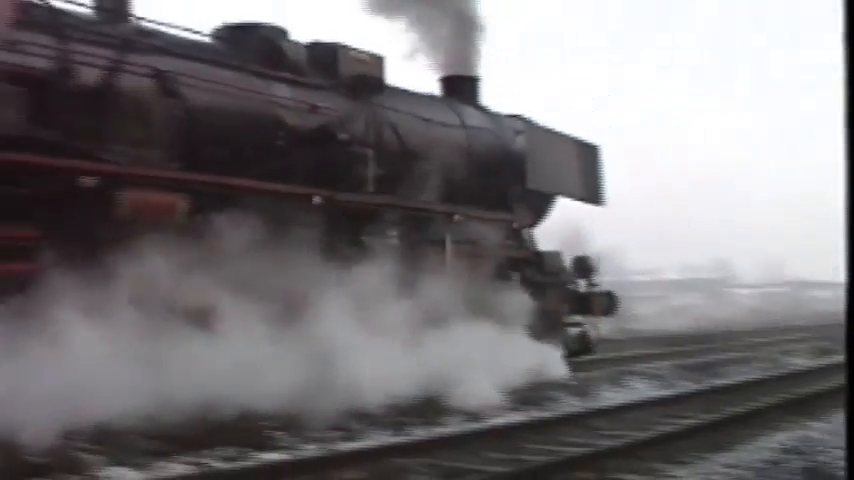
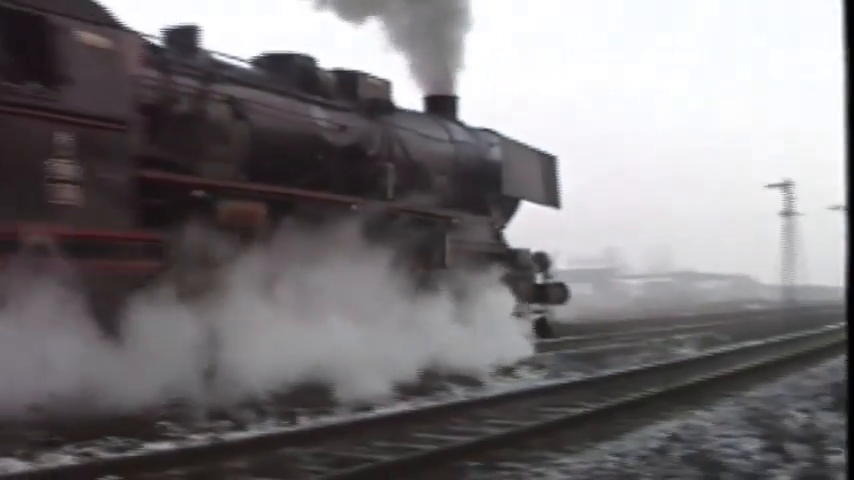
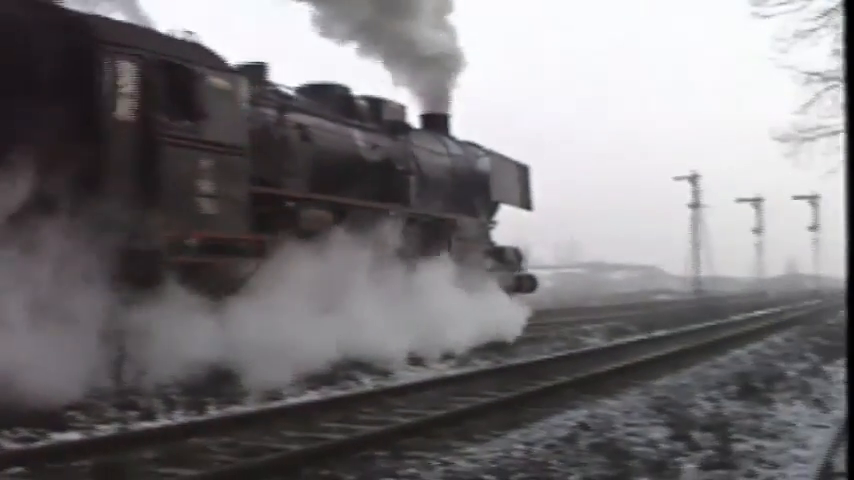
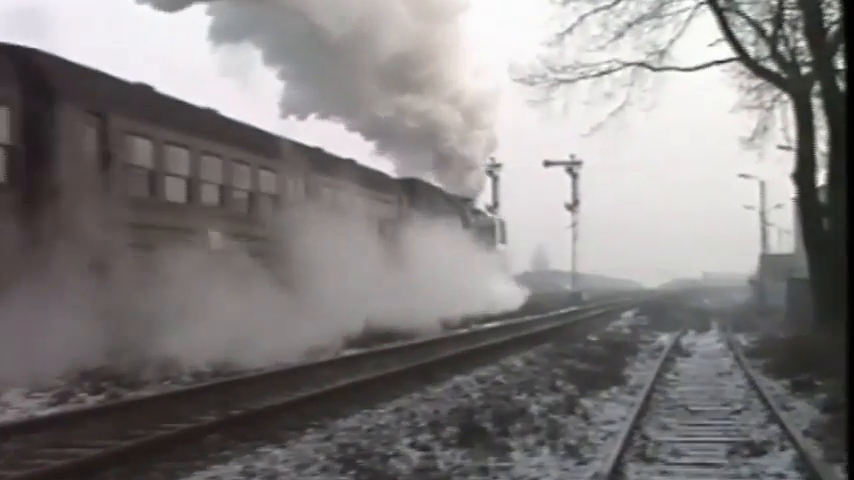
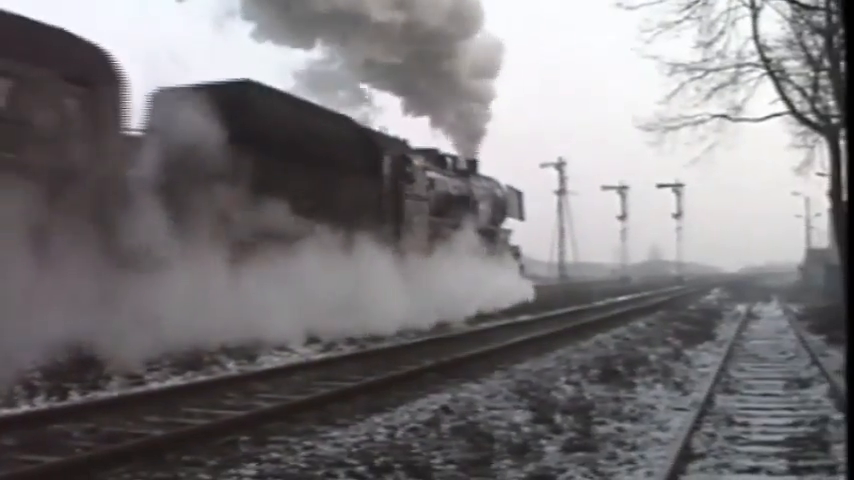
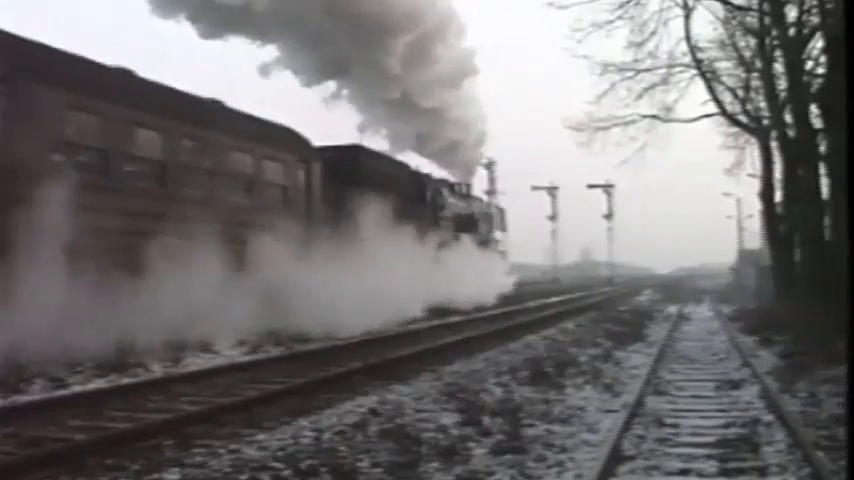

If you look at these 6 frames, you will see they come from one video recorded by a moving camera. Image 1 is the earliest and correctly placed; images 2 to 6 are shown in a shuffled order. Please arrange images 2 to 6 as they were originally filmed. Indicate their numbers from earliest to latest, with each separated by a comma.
2, 3, 5, 6, 4
